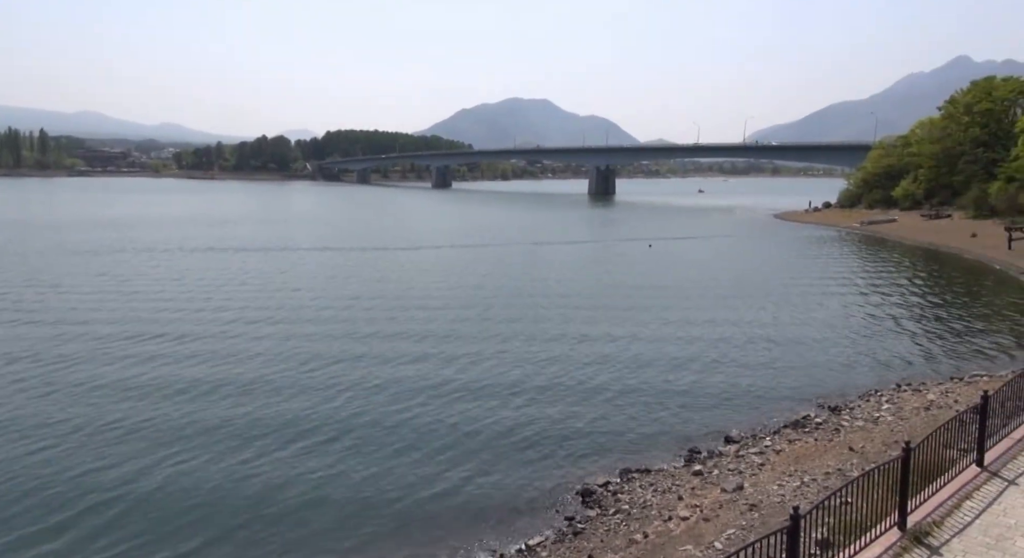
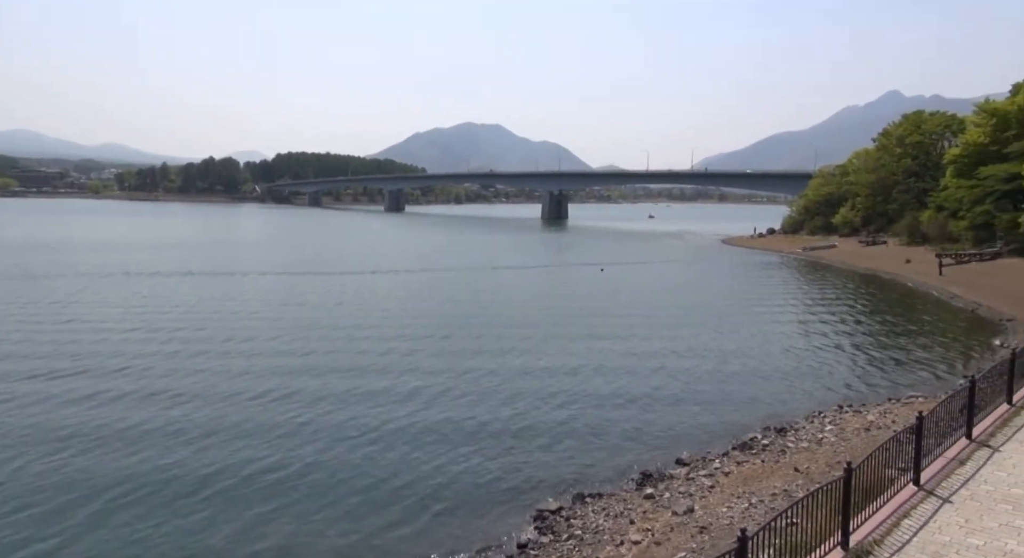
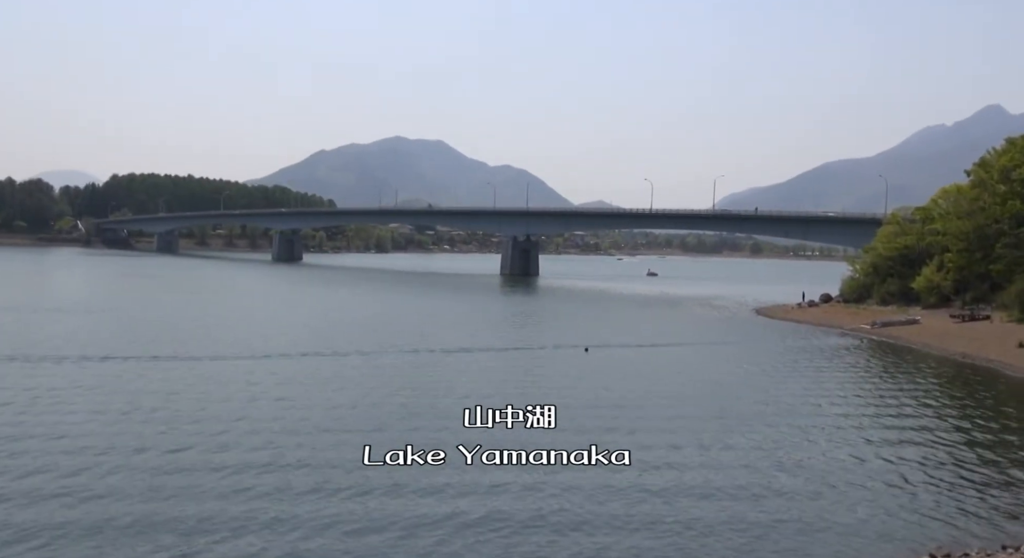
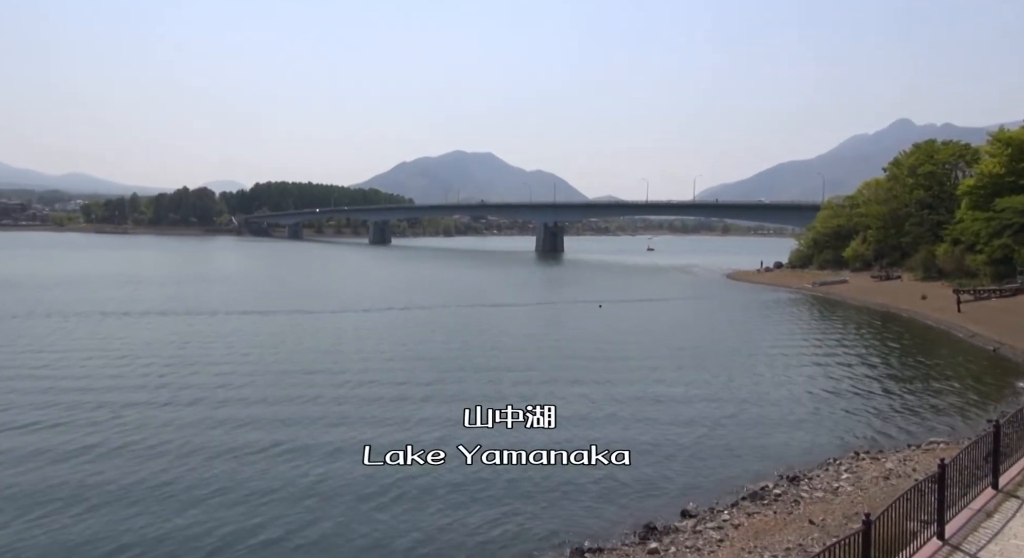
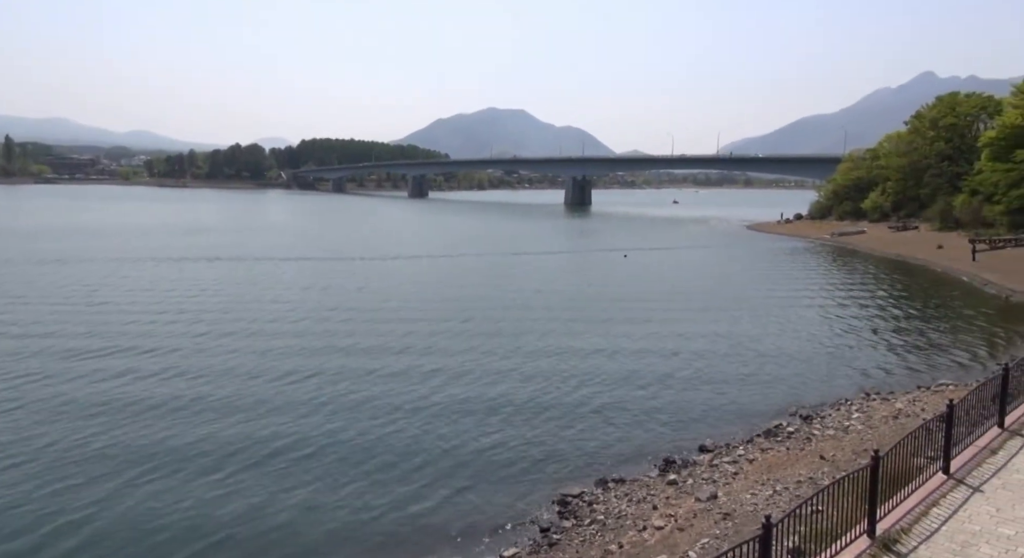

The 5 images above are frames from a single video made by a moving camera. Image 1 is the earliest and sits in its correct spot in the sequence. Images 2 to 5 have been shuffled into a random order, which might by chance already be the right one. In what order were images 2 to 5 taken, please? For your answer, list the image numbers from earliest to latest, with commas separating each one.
5, 2, 4, 3
